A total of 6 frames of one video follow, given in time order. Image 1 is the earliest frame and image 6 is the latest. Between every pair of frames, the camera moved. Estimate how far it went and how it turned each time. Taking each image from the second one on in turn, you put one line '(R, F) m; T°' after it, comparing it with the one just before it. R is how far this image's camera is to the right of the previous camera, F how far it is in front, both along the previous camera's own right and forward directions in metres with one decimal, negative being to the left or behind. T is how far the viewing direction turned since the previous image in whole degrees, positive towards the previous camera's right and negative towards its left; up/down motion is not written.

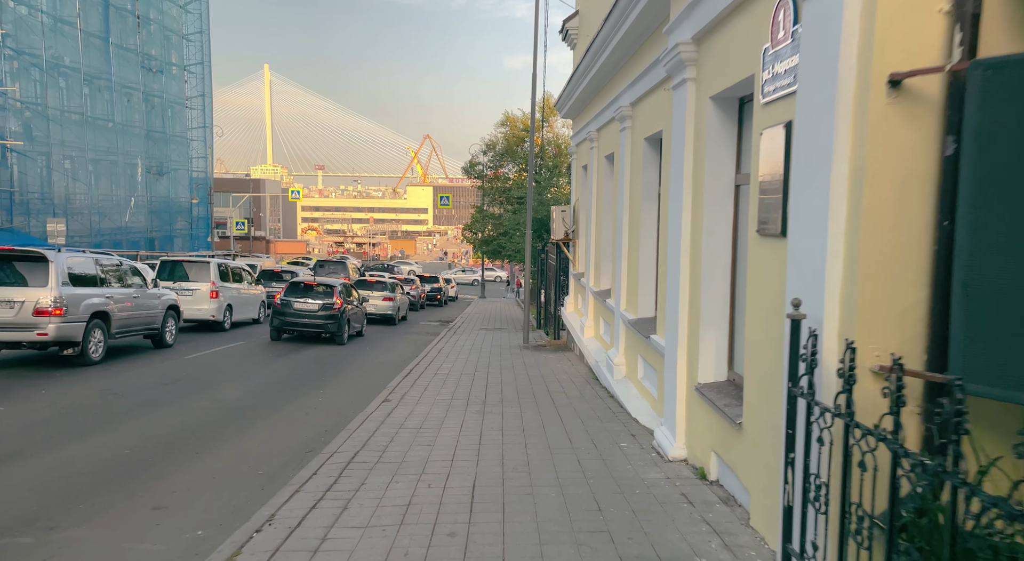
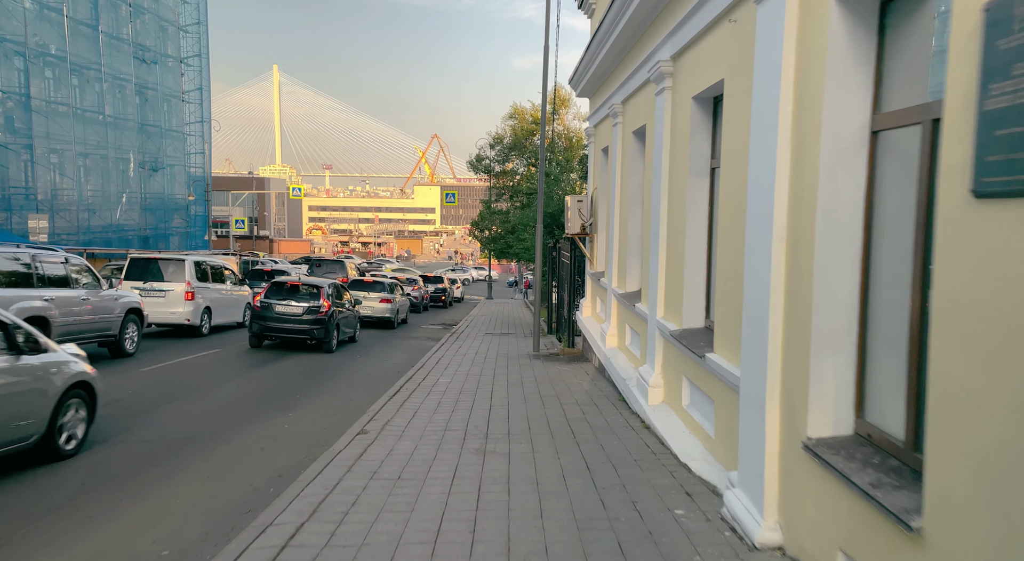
(0.0, +1.8) m; -1°
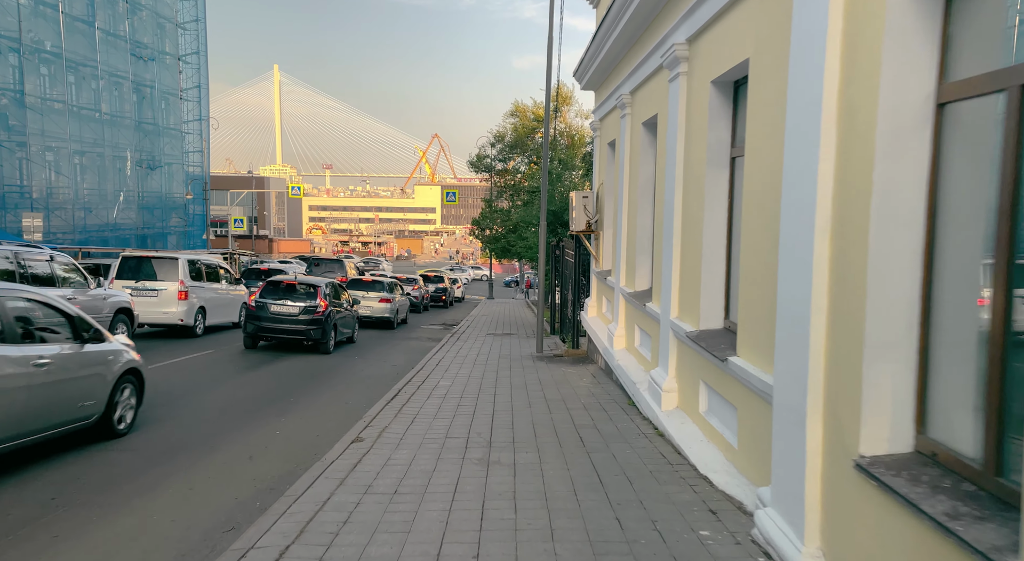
(0.0, +0.4) m; 0°
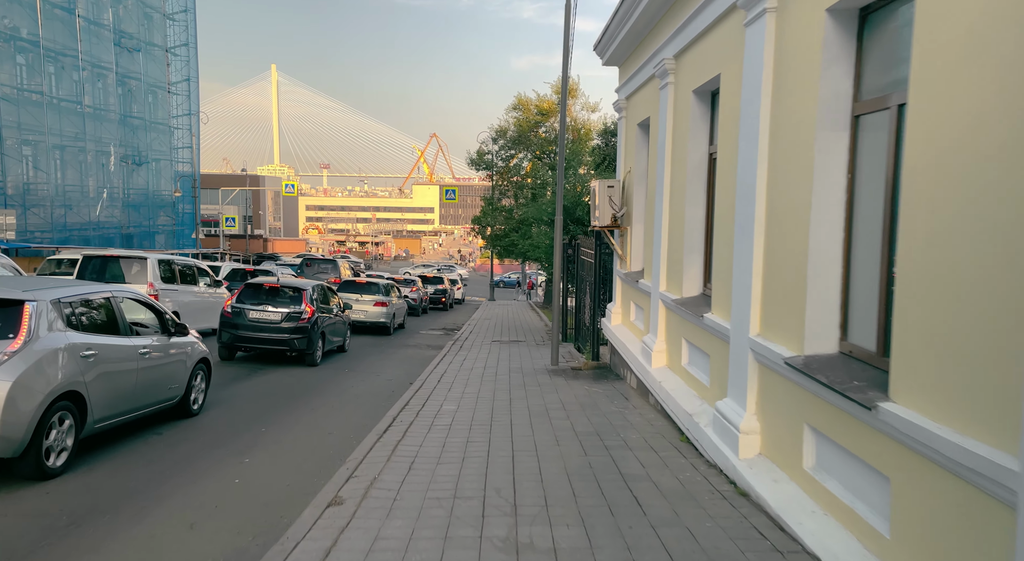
(-0.2, +1.7) m; 0°
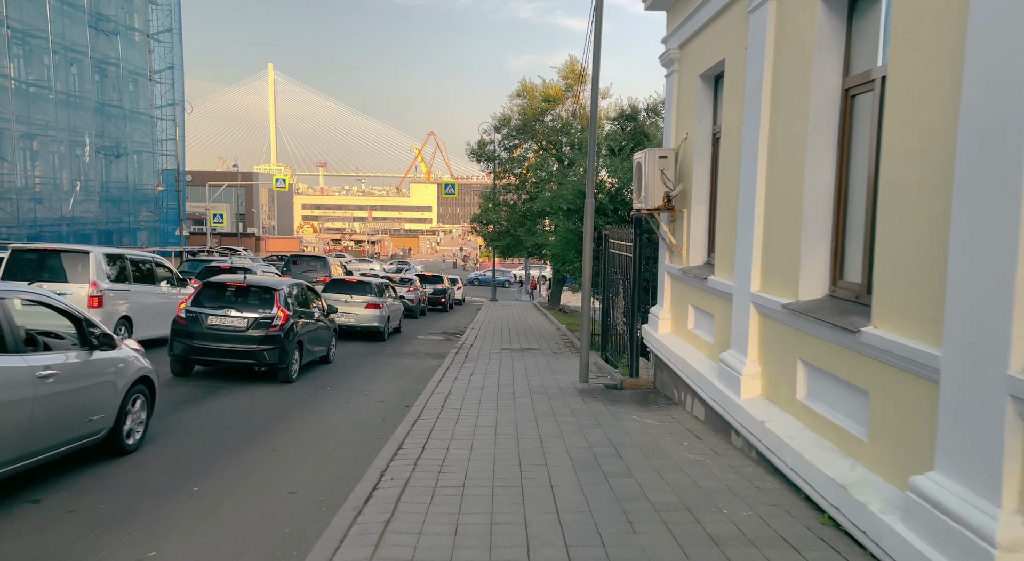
(-0.3, +2.3) m; 0°
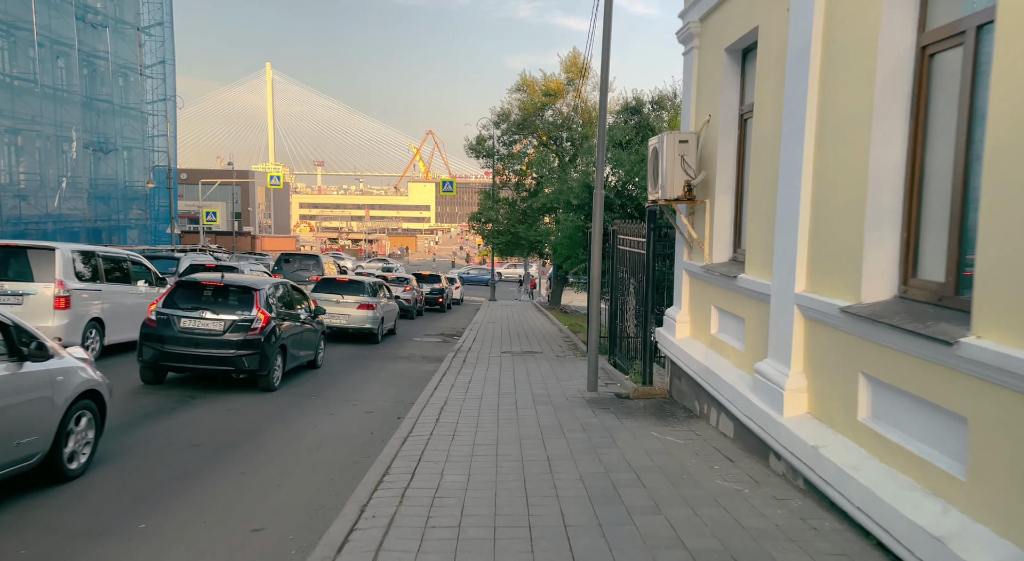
(0.0, +0.9) m; 0°
